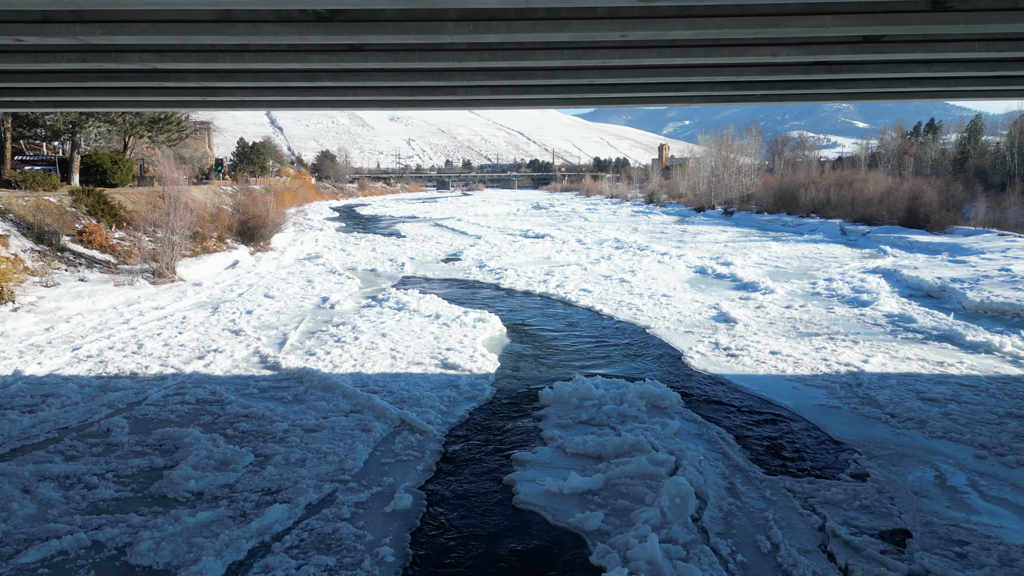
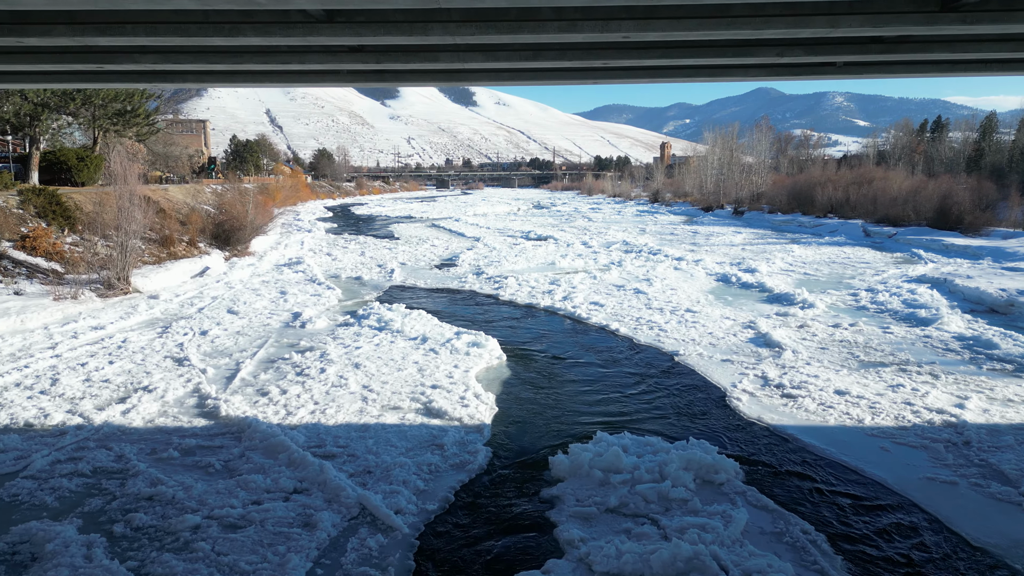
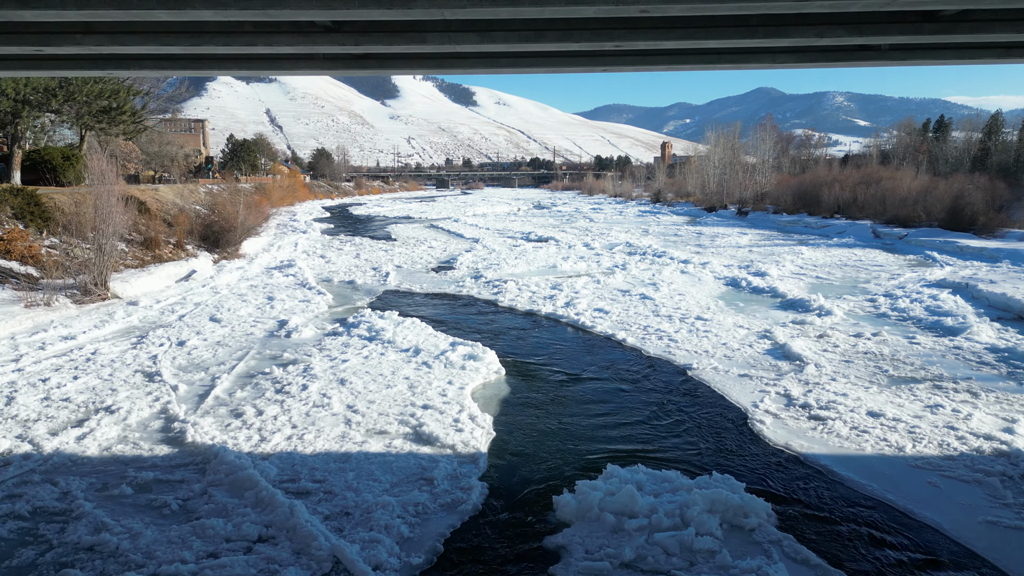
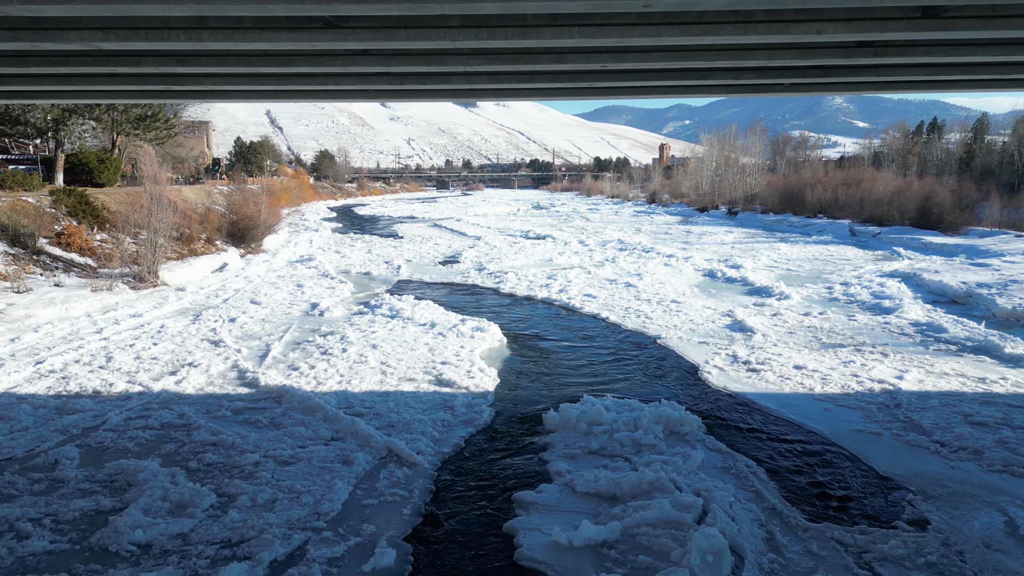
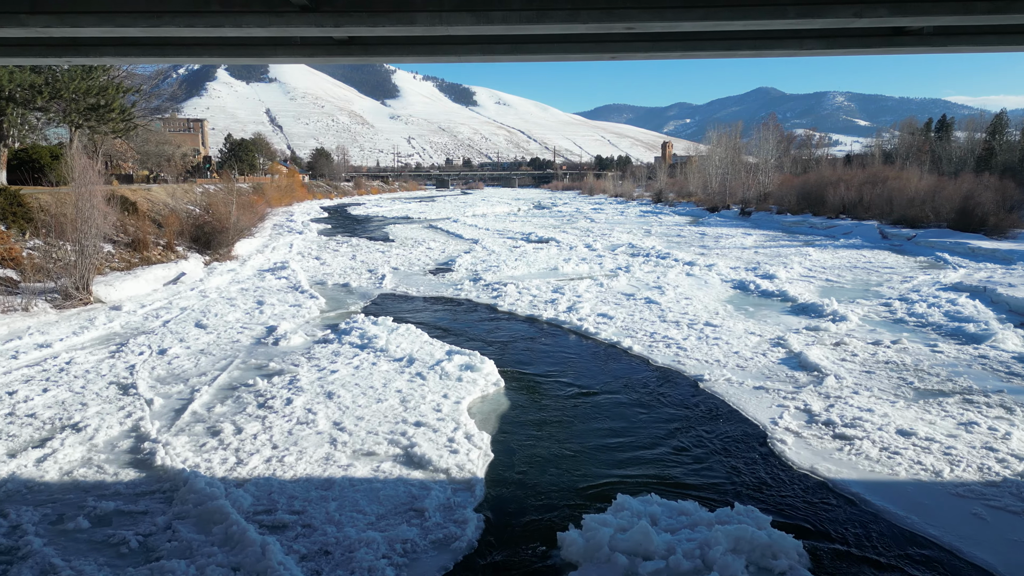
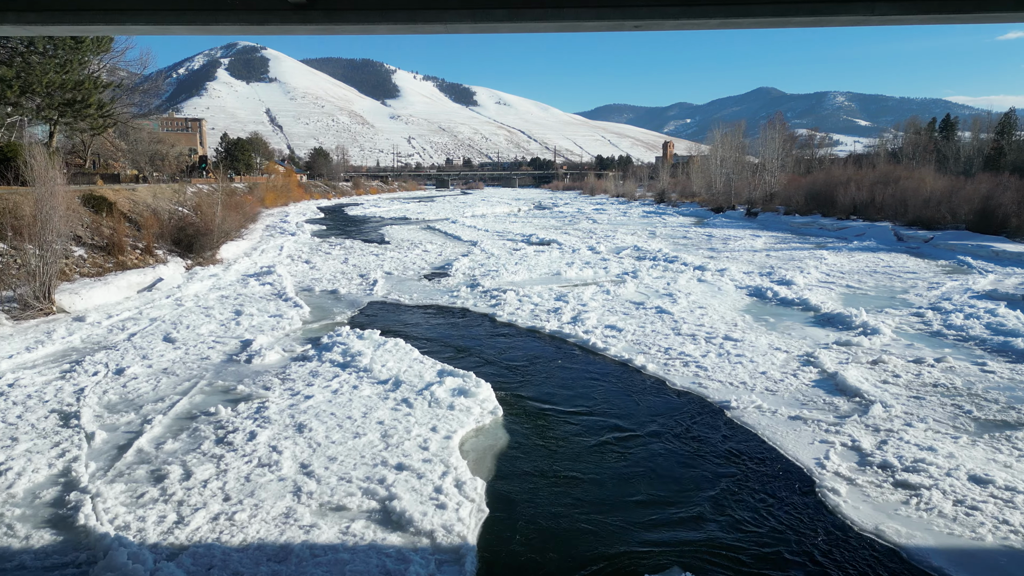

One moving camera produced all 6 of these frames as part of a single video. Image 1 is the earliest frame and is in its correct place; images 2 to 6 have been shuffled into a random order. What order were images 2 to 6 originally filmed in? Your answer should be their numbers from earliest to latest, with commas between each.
4, 2, 3, 5, 6
